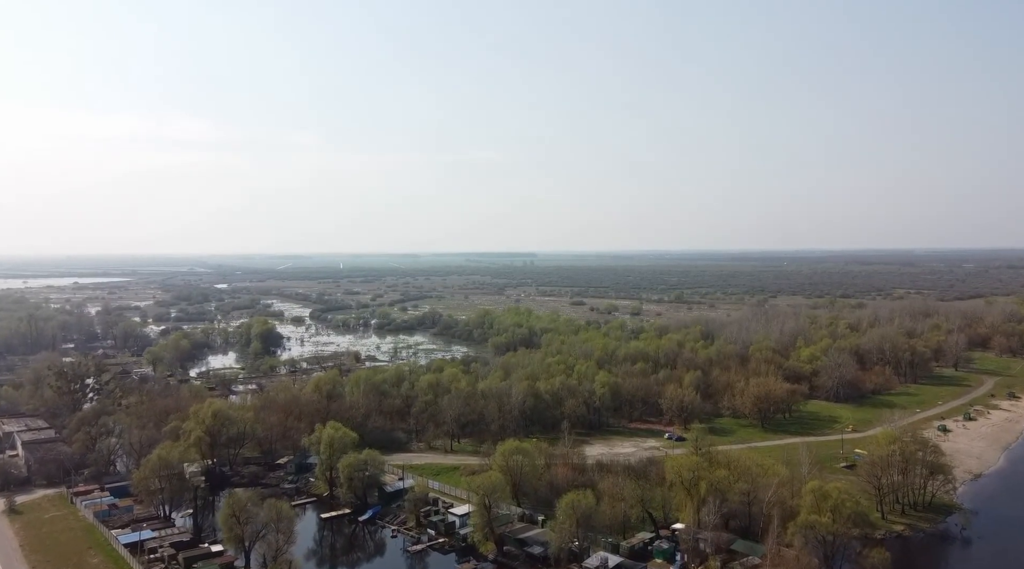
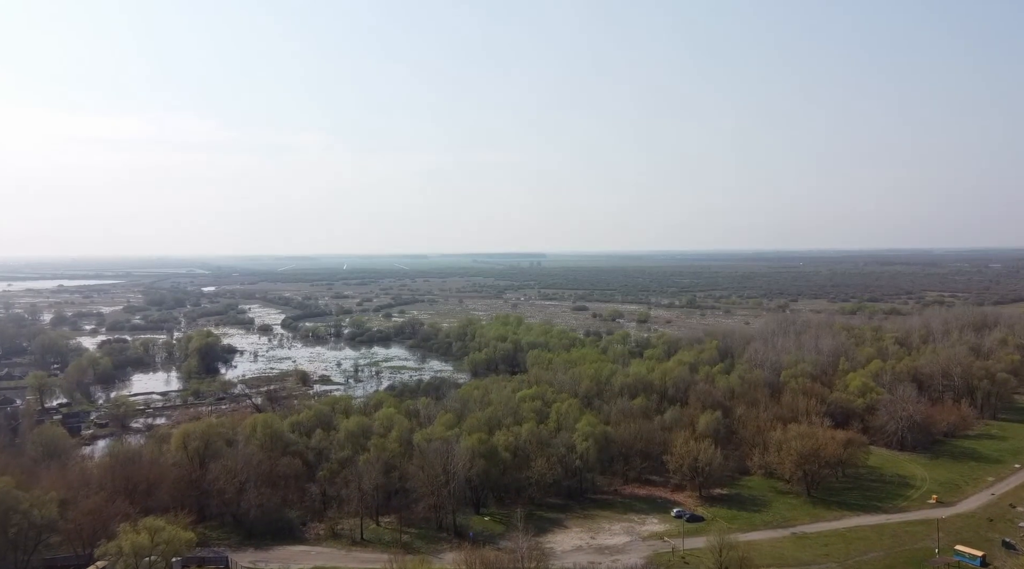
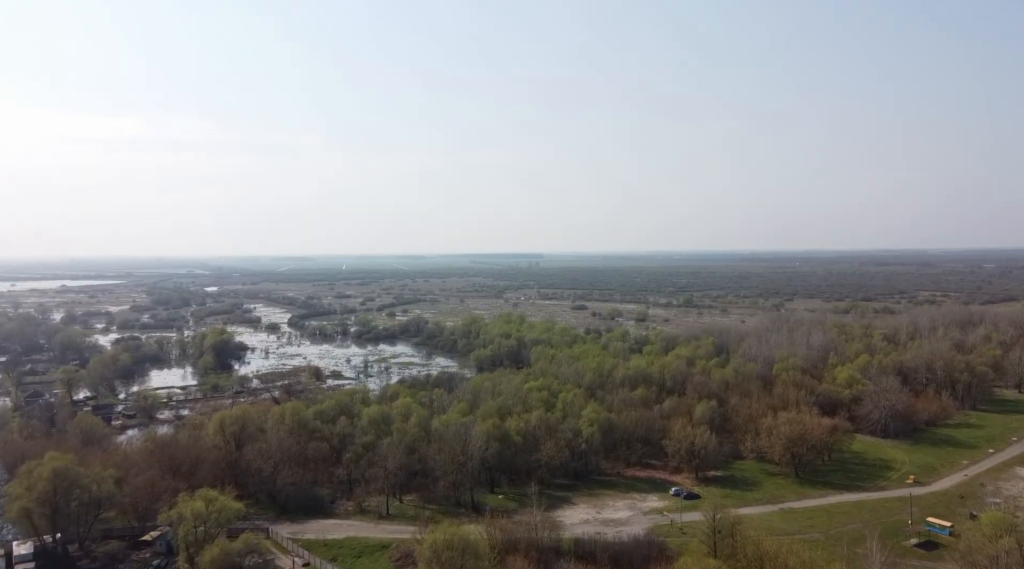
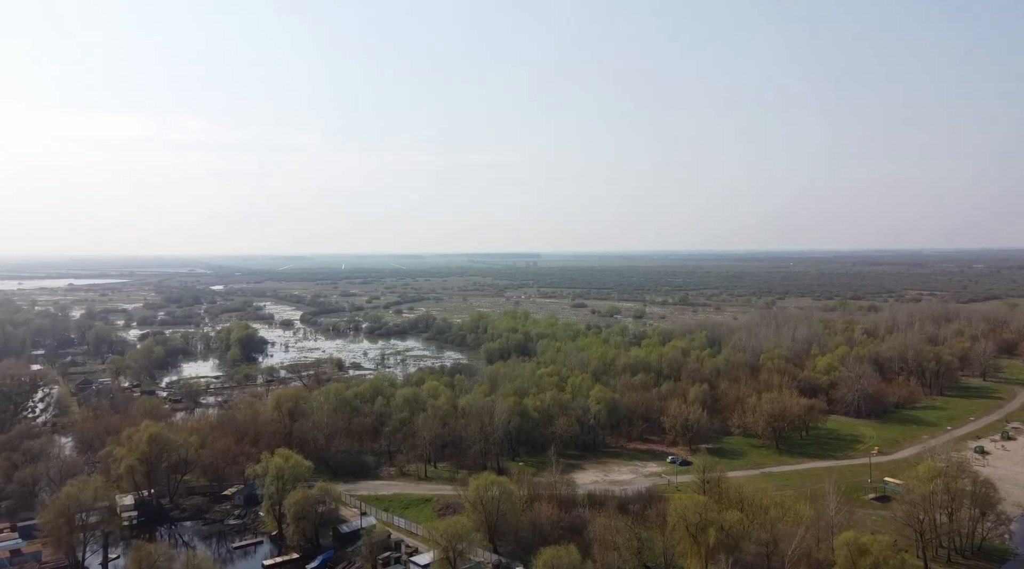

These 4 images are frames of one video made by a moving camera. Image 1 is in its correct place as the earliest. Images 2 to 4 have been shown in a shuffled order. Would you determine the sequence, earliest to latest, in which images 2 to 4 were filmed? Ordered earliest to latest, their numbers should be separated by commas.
4, 3, 2
